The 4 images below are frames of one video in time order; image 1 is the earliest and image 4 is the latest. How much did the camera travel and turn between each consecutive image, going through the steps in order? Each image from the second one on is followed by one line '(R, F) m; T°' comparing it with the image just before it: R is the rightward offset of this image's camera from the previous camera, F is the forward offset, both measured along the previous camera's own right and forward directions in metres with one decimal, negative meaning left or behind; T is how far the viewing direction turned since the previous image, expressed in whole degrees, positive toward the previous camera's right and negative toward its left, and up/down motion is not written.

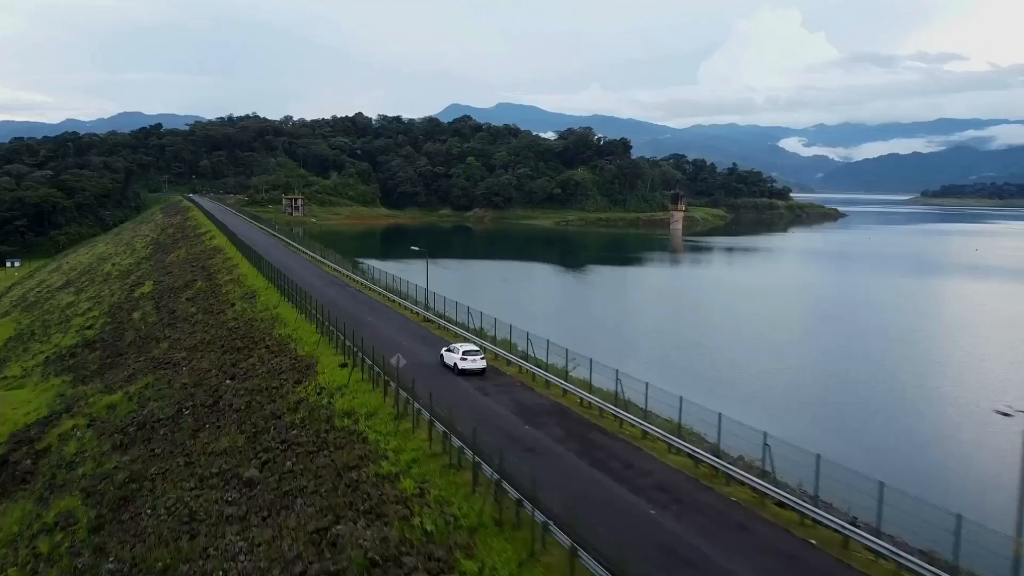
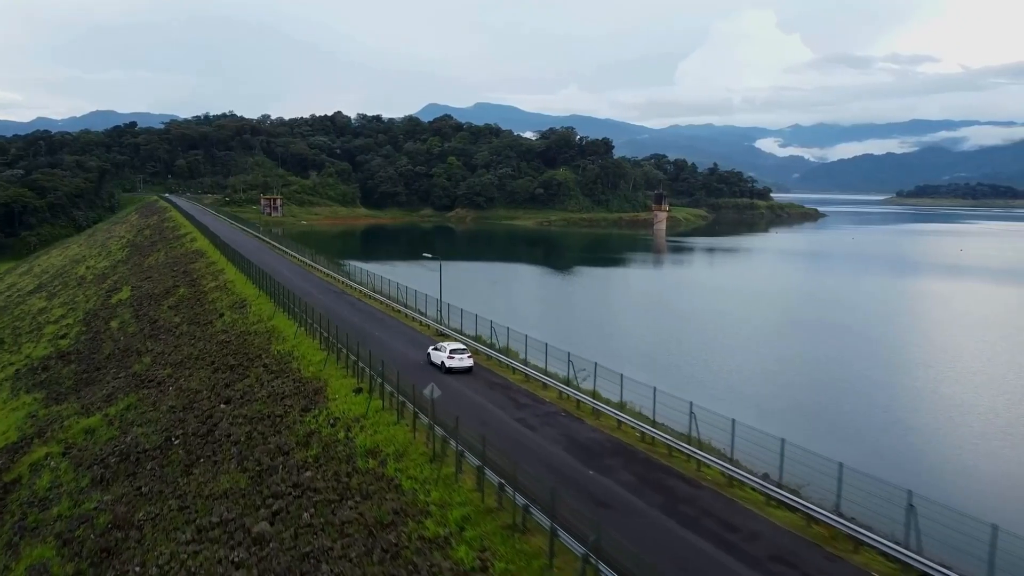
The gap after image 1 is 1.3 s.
(-0.7, +1.2) m; +2°
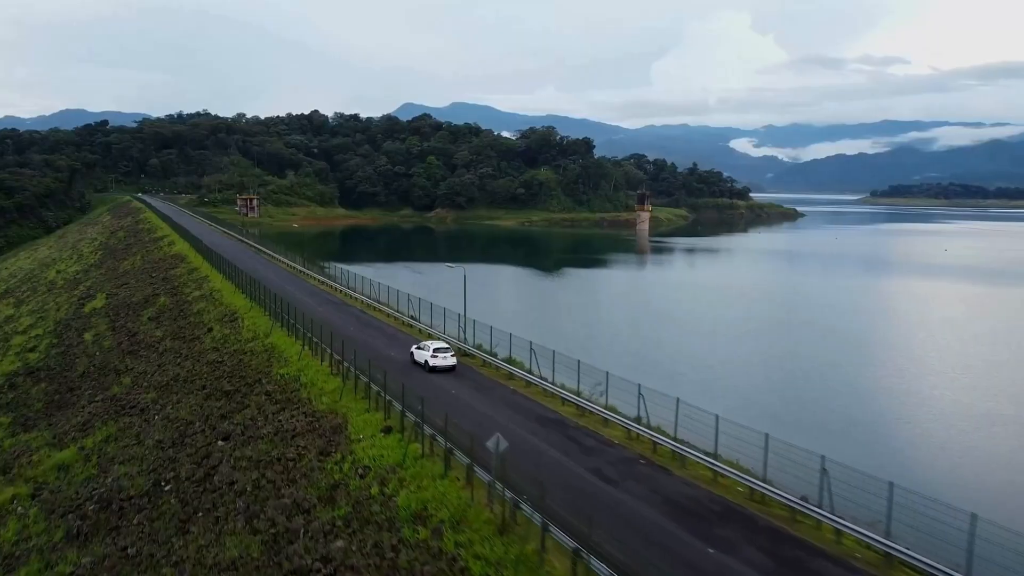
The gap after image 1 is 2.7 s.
(-0.8, +1.4) m; +2°
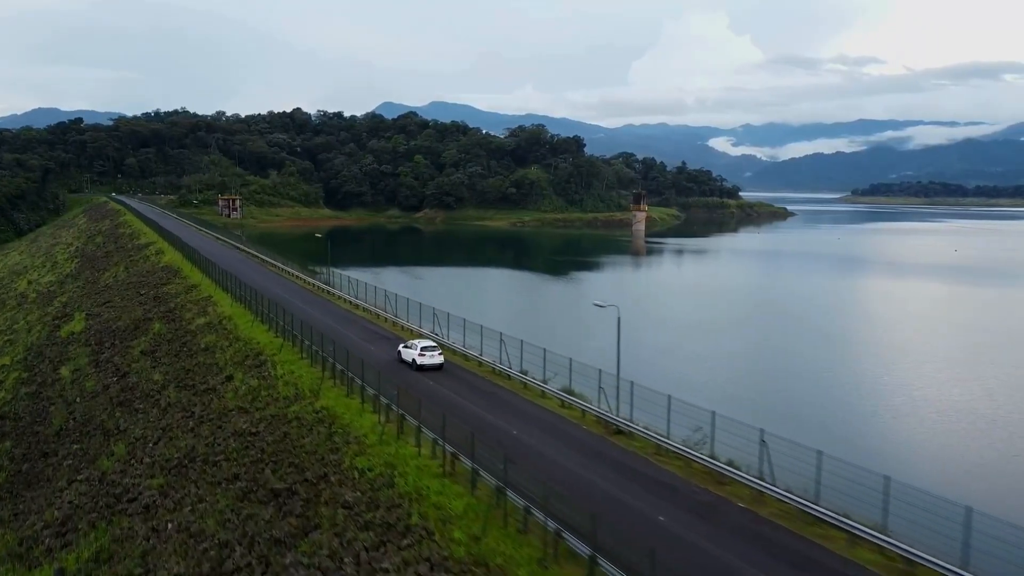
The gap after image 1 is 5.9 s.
(-1.9, +3.3) m; +1°
